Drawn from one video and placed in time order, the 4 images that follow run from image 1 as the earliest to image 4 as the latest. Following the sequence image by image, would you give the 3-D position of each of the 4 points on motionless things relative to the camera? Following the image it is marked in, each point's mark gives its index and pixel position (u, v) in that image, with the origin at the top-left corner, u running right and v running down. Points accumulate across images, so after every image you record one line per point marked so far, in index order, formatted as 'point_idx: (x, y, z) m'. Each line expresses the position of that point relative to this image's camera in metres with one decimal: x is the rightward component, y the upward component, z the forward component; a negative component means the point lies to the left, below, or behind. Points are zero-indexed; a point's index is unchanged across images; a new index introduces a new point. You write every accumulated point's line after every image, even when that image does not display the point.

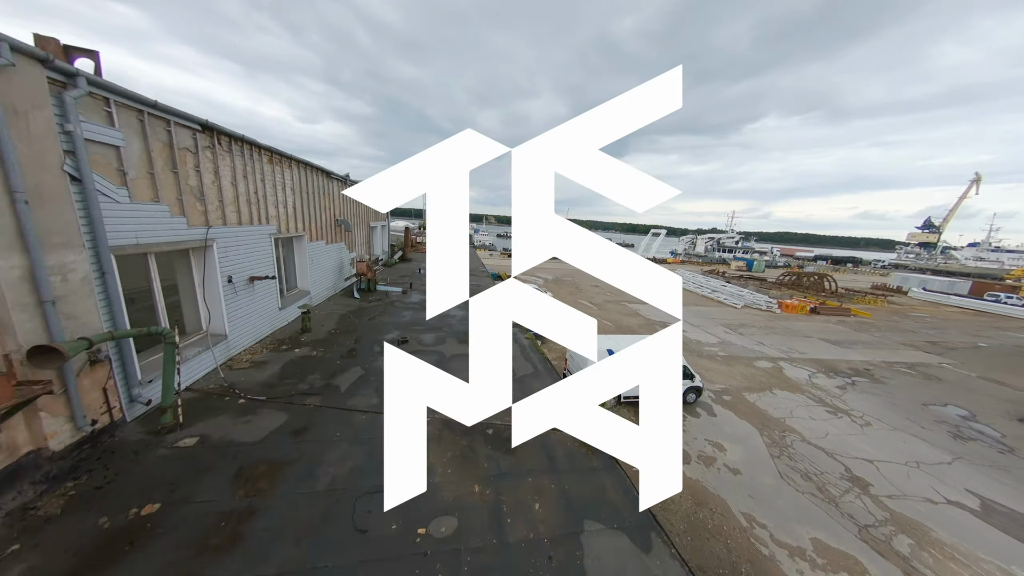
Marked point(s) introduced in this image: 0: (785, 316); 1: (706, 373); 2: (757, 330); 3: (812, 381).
0: (+9.7, -0.8, +18.7) m
1: (+4.6, -2.0, +12.2) m
2: (+7.9, -1.3, +16.7) m
3: (+7.3, -2.3, +12.5) m
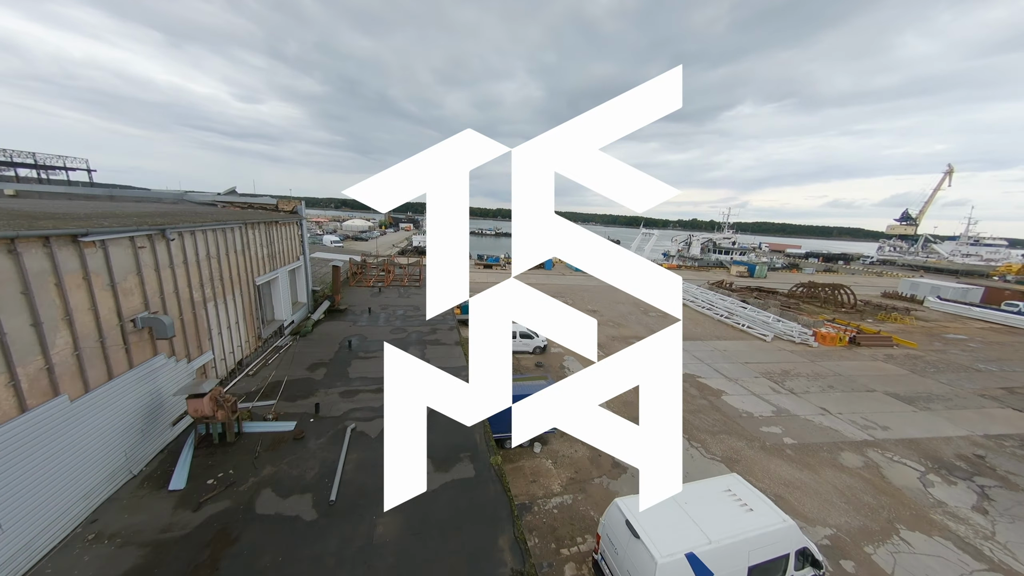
0: (+9.0, -1.8, +14.8) m
1: (+4.3, -3.3, +8.1) m
2: (+7.3, -2.4, +12.7) m
3: (+7.0, -3.5, +8.5) m
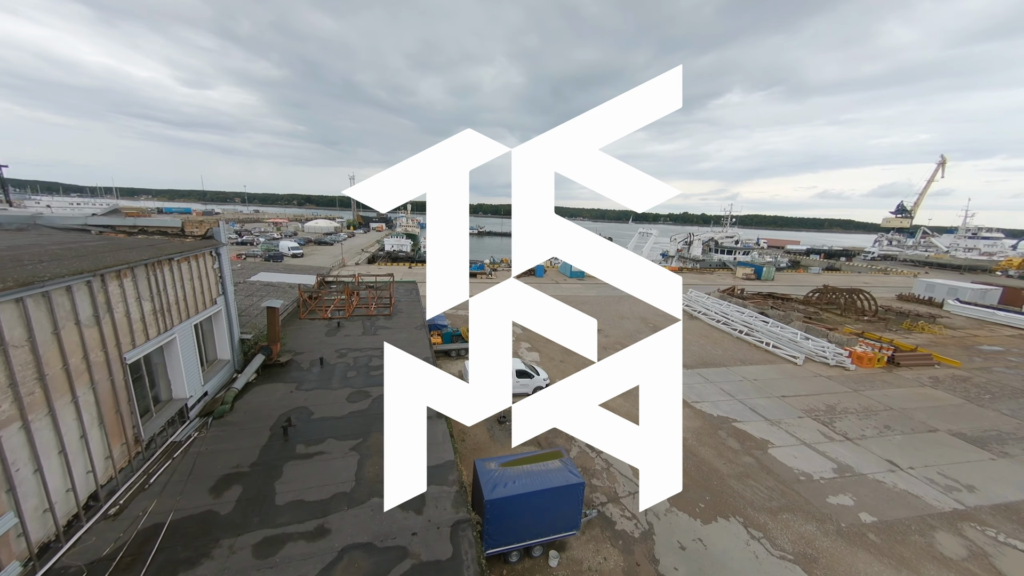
0: (+8.8, -2.1, +12.8) m
1: (+4.4, -3.9, +5.9) m
2: (+7.2, -2.8, +10.7) m
3: (+7.1, -4.0, +6.5) m
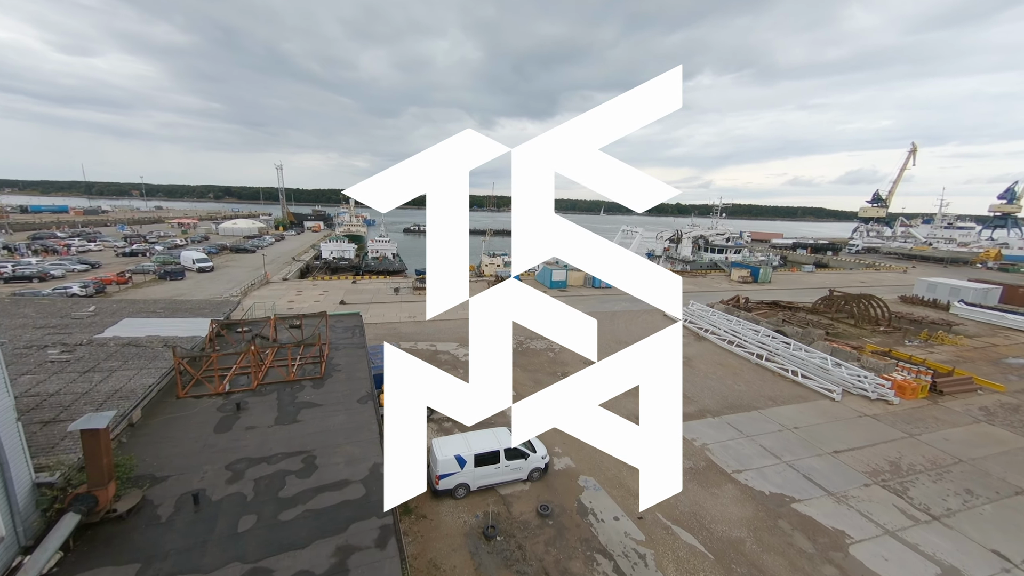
0: (+8.3, -2.5, +10.7) m
1: (+4.7, -4.6, +3.5) m
2: (+7.0, -3.3, +8.5) m
3: (+7.3, -4.6, +4.3) m
